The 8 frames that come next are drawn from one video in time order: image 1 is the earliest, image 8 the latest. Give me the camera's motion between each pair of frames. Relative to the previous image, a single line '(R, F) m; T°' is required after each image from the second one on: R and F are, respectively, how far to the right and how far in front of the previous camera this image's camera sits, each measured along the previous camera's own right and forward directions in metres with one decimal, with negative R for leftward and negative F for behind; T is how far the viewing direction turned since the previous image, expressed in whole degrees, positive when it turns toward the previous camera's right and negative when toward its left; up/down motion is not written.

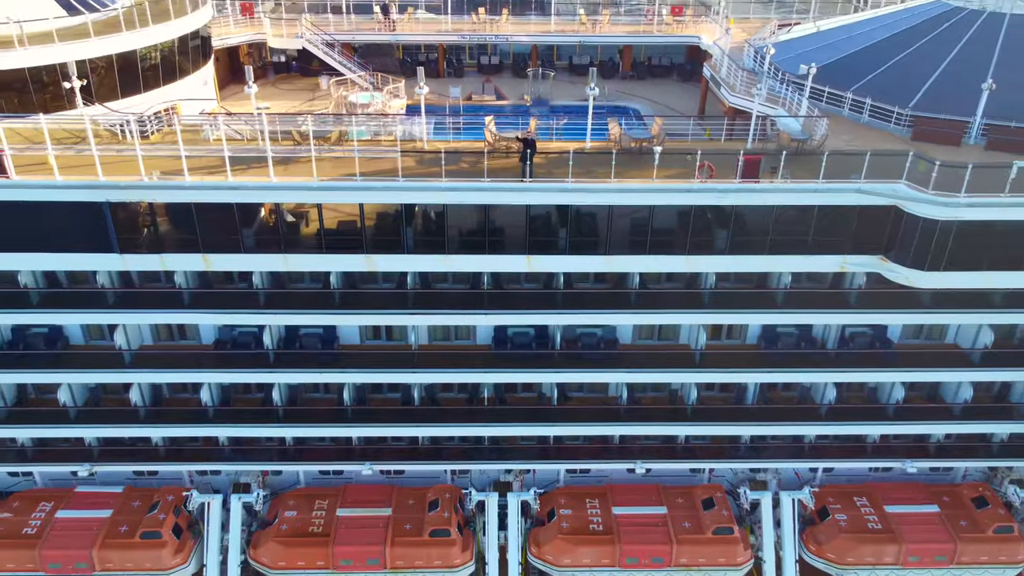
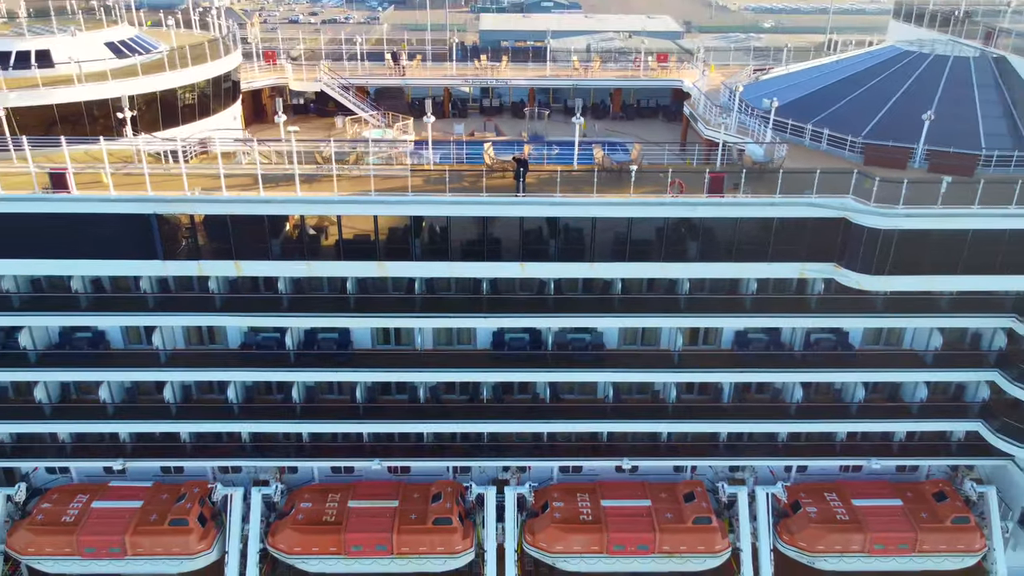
(+0.1, -1.5) m; 0°
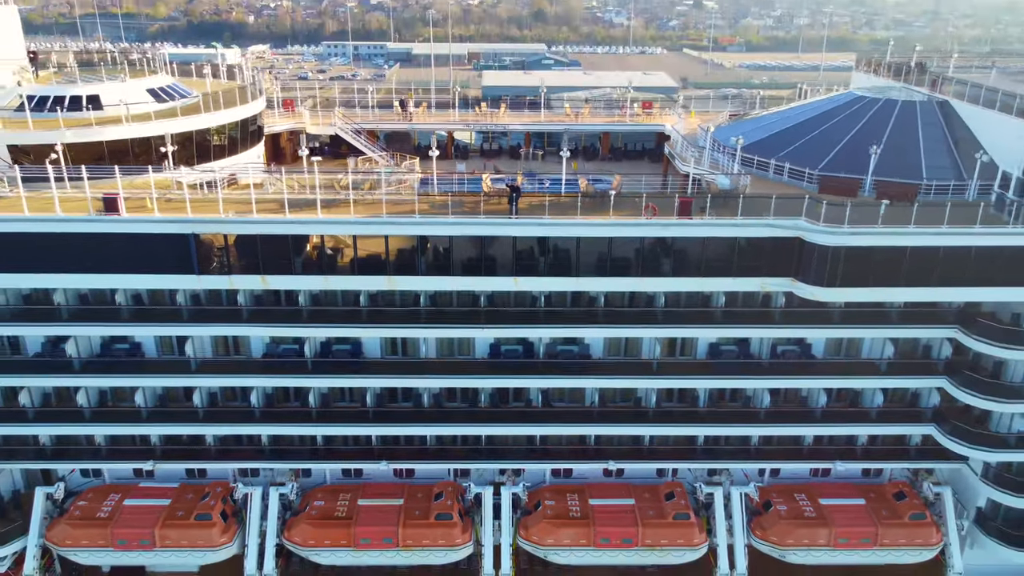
(+0.2, -1.7) m; 0°
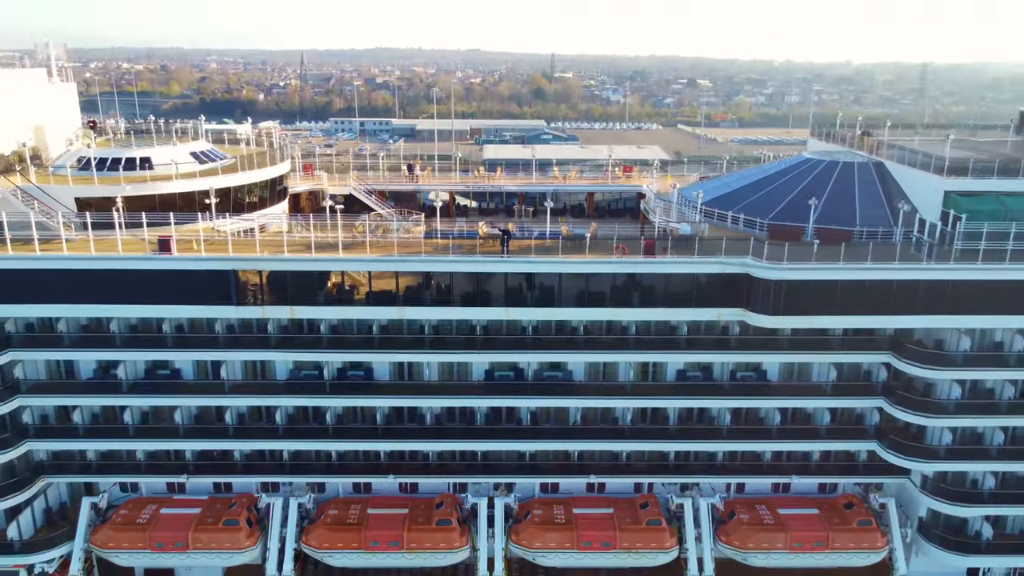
(+0.2, -2.5) m; 0°
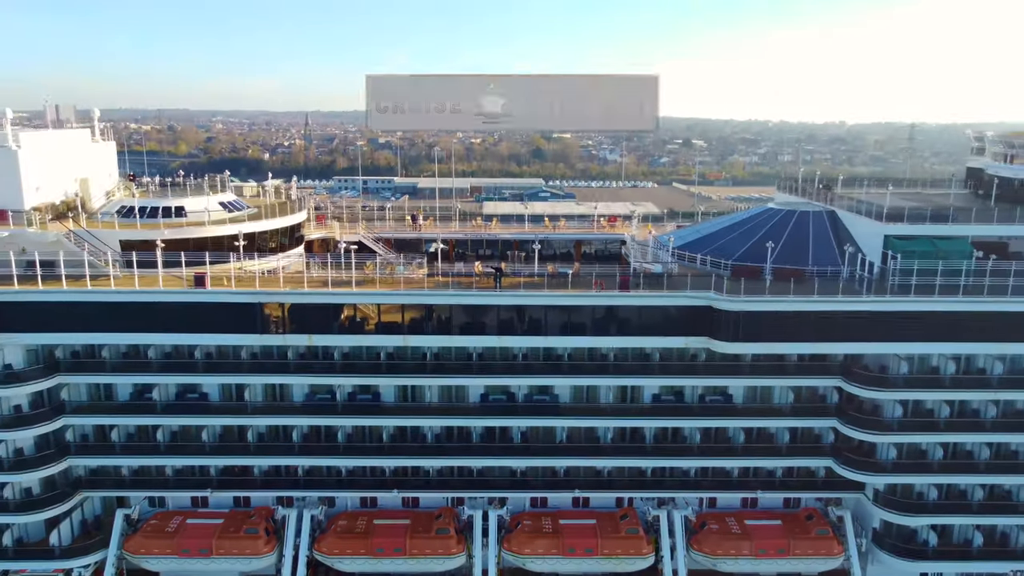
(+0.2, -2.4) m; 0°
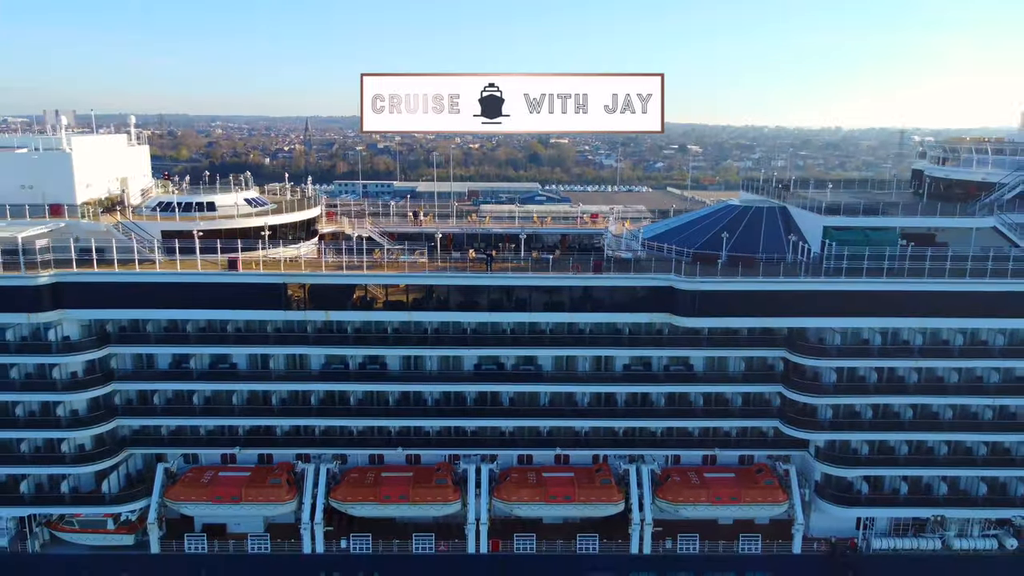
(+0.3, -3.2) m; 0°
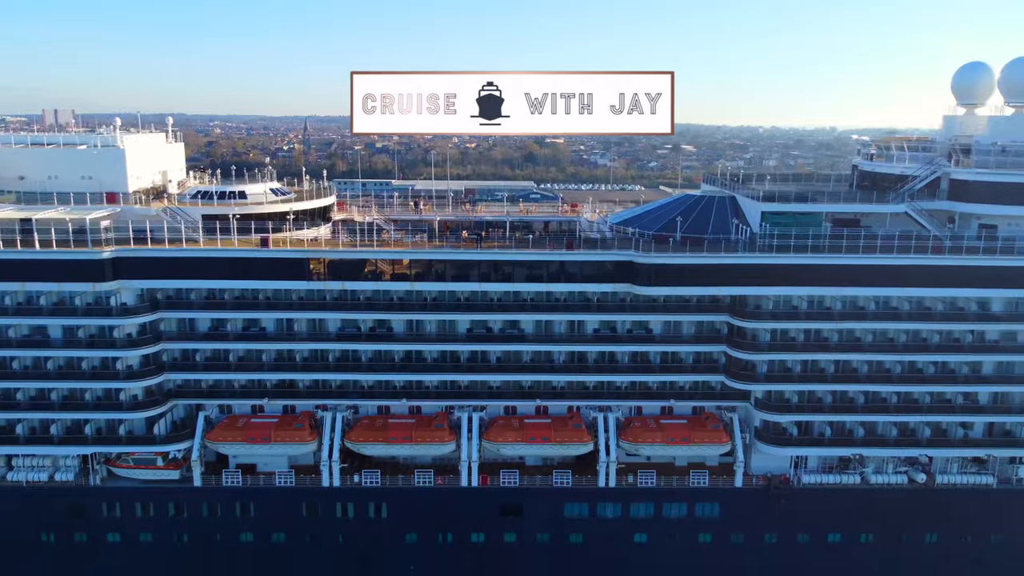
(+0.4, -4.4) m; 0°
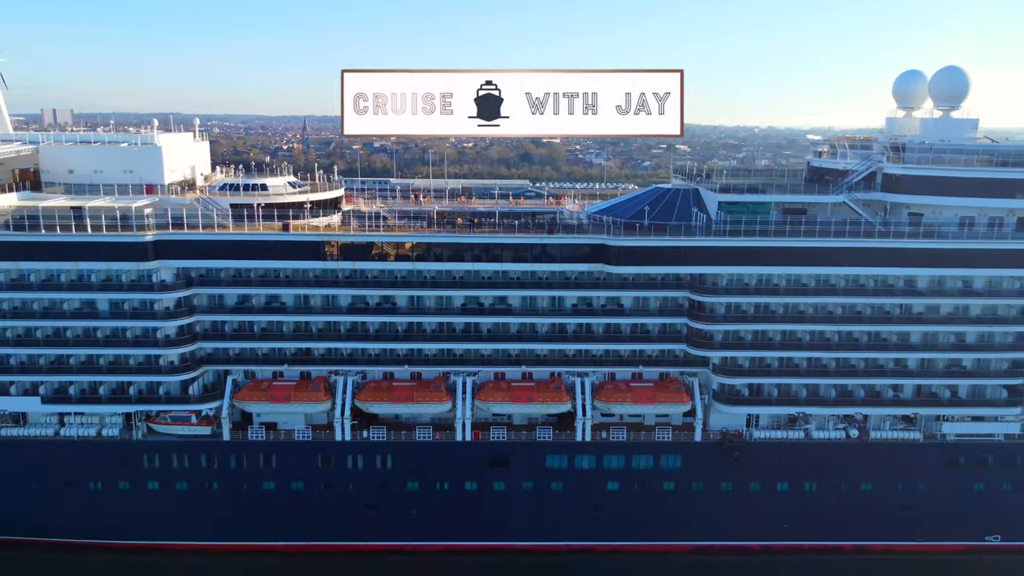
(+0.3, -4.1) m; 0°
